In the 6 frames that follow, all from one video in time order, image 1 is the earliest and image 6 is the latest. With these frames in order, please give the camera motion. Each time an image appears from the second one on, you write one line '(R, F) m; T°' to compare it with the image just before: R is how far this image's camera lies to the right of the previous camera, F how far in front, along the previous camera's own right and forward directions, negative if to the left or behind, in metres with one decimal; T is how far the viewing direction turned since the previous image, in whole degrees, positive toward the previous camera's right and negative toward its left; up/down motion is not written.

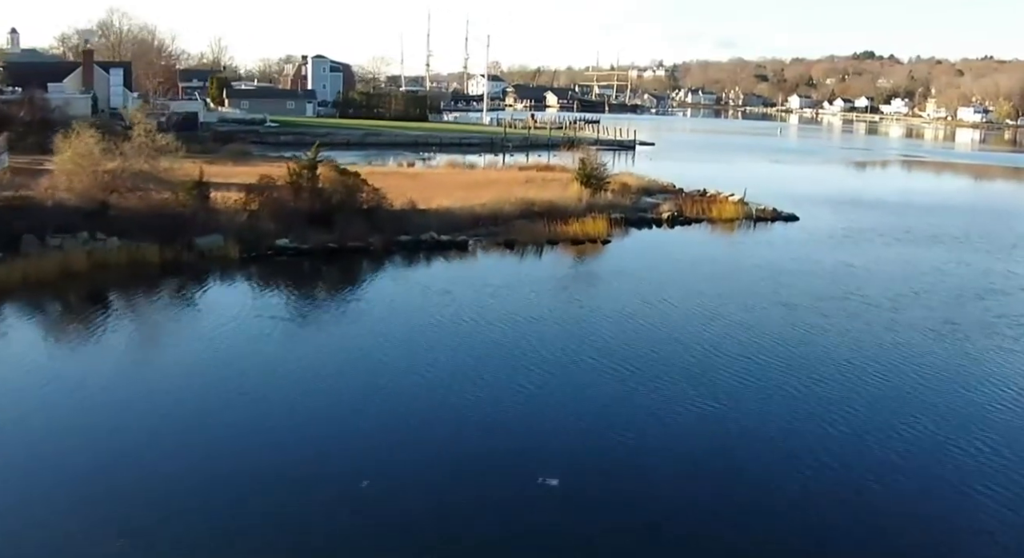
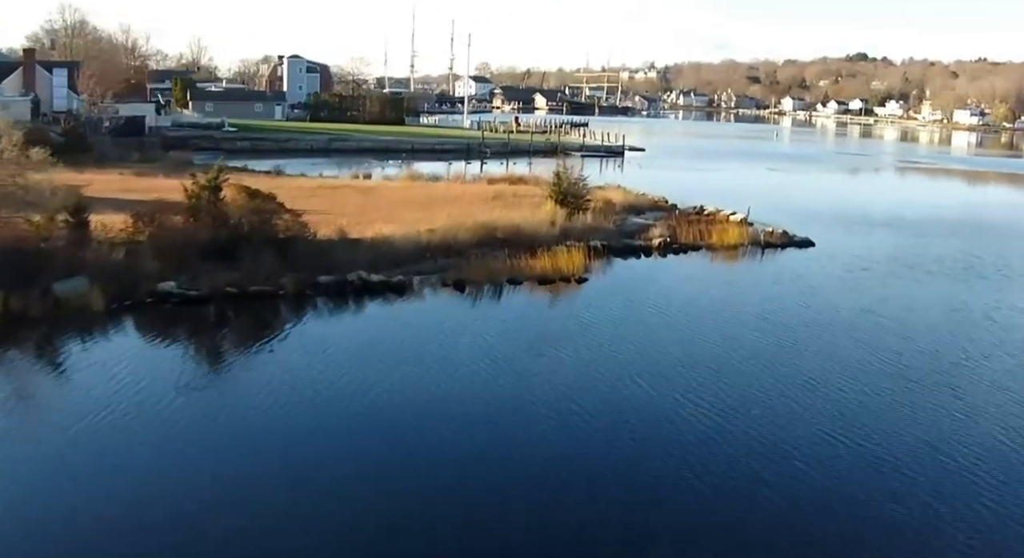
(+0.5, +3.0) m; +1°
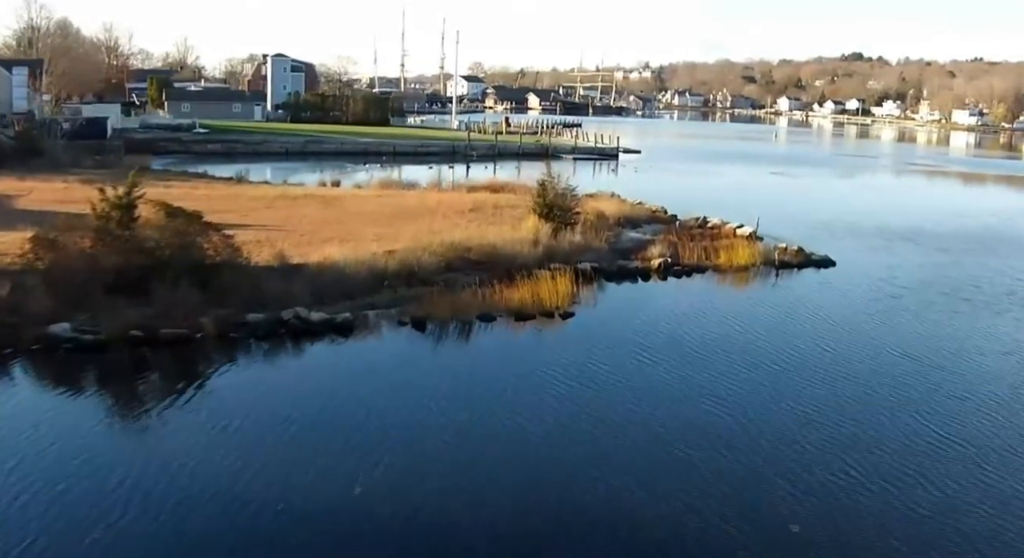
(+0.3, +2.0) m; 0°
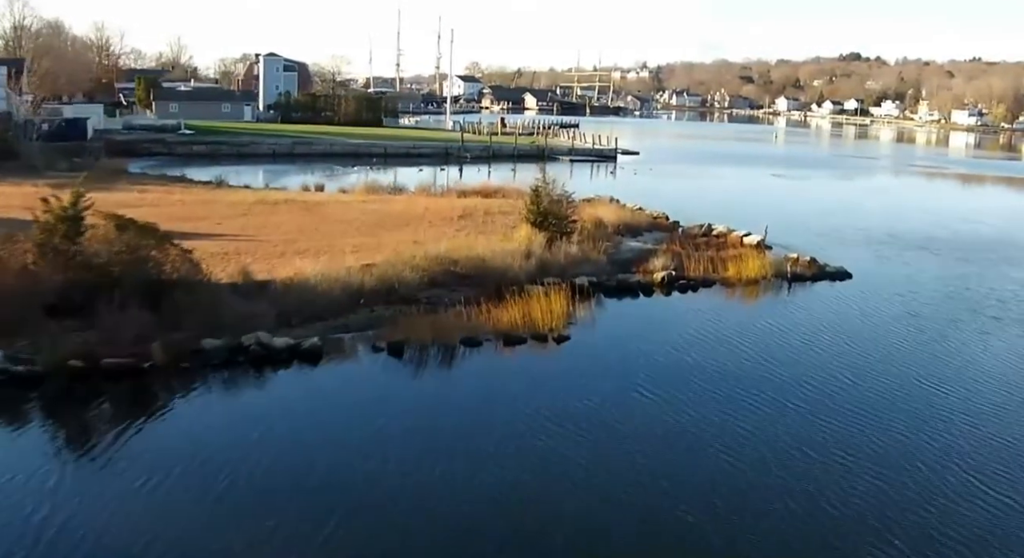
(+0.1, +1.0) m; 0°
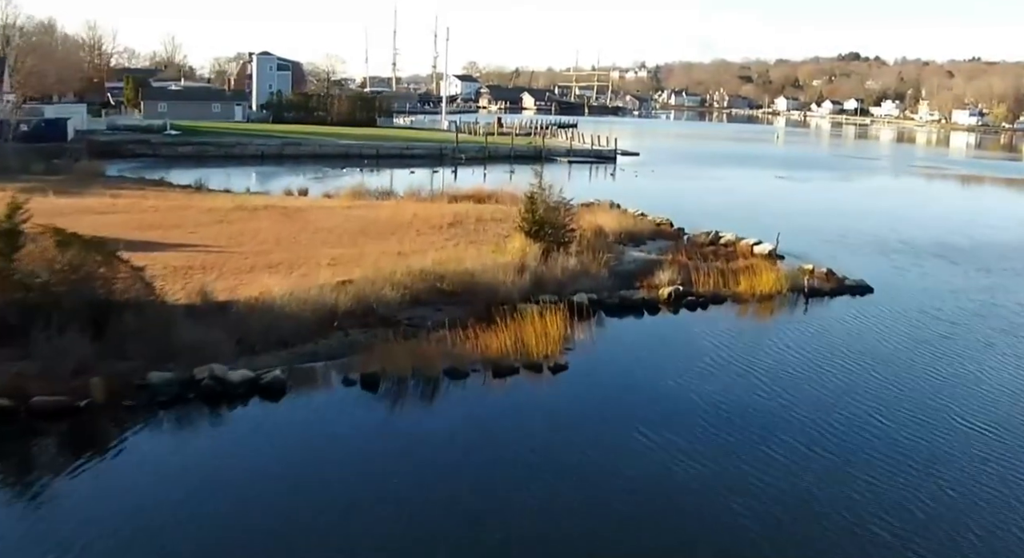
(+0.1, +1.0) m; 0°
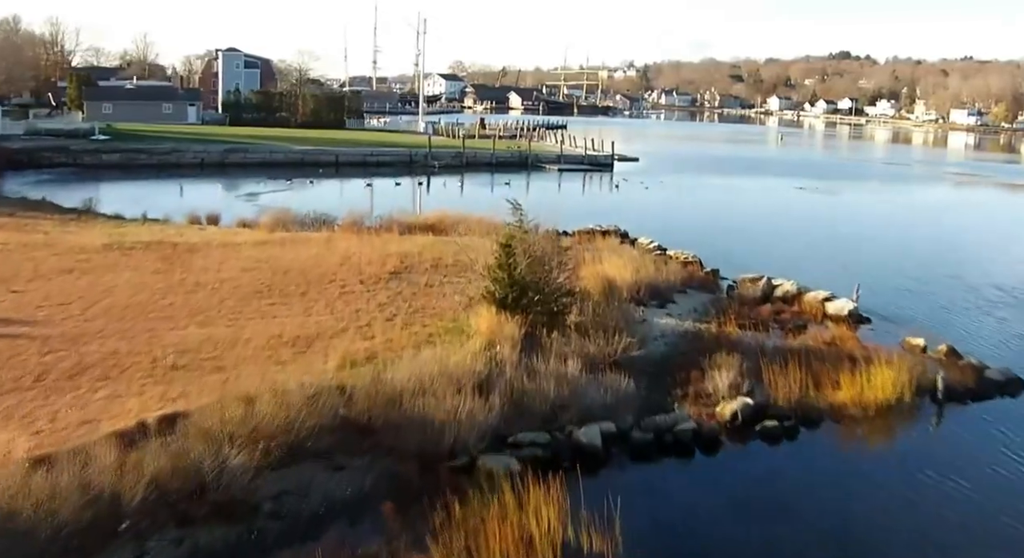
(+0.2, +4.2) m; +1°
